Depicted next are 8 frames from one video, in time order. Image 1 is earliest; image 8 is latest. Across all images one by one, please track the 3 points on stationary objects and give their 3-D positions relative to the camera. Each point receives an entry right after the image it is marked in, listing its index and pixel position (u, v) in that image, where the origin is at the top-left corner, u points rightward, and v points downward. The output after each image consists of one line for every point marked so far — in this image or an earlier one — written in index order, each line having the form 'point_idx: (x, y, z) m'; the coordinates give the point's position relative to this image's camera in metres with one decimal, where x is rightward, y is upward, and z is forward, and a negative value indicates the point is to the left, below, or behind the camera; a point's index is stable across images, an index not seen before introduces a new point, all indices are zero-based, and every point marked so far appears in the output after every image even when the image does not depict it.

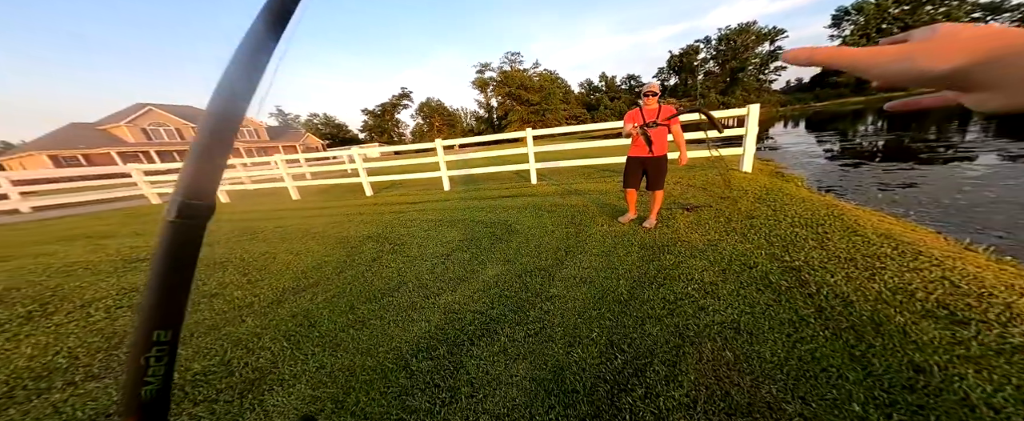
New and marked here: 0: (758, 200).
0: (+3.9, +0.2, +4.7) m
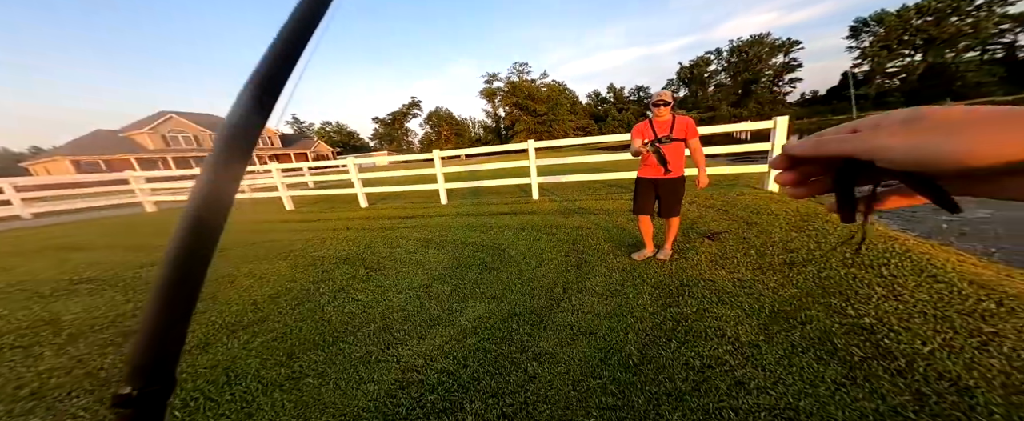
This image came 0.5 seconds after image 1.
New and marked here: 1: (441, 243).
0: (+3.9, -0.2, +4.0) m
1: (-1.2, -0.5, +4.7) m
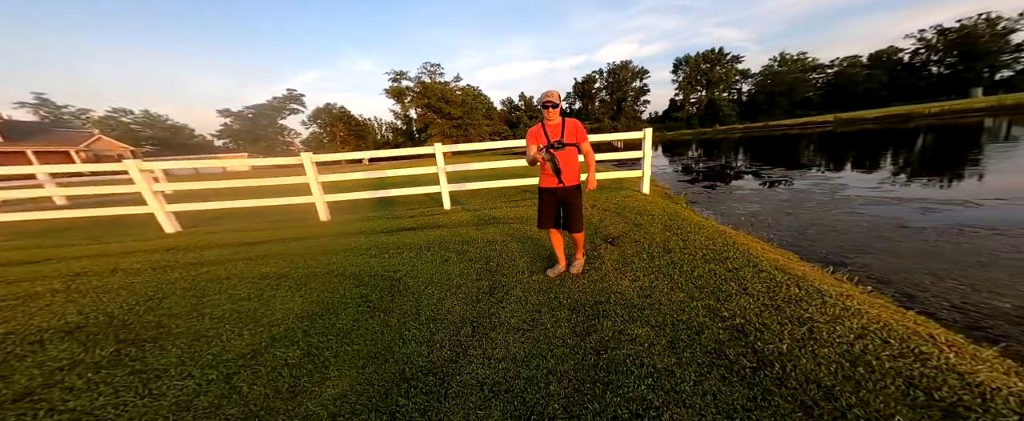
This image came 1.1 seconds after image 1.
0: (+2.3, -0.3, +4.6) m
1: (-2.7, -0.9, +3.4) m
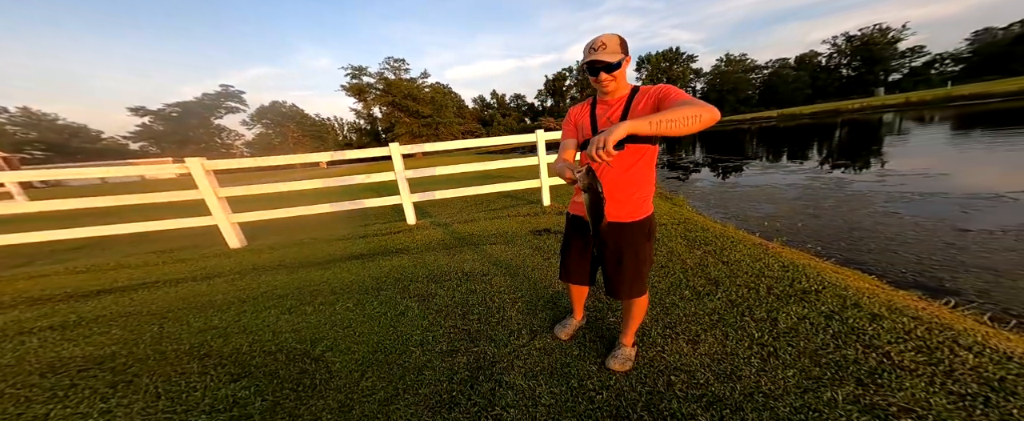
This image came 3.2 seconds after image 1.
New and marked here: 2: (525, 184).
0: (+2.2, -0.4, +3.6) m
1: (-2.7, -1.2, +1.9) m
2: (+0.2, +0.4, +4.8) m
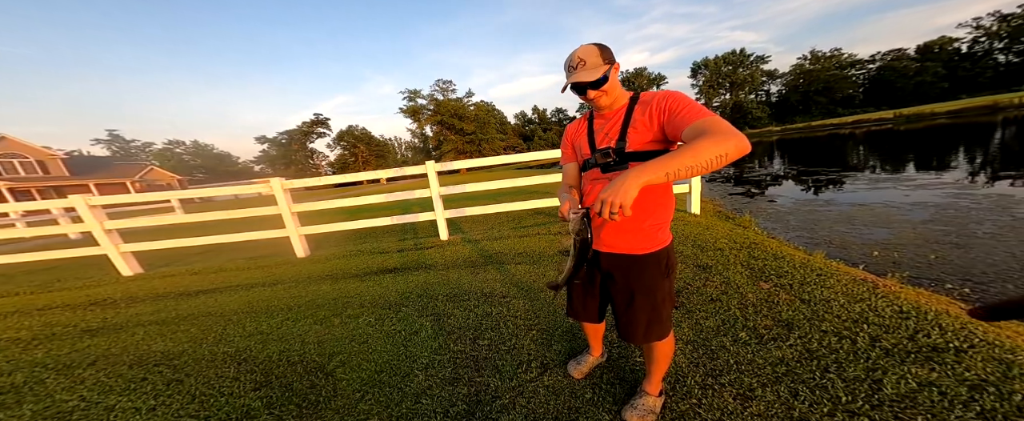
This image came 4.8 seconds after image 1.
0: (+2.4, -0.6, +2.9) m
1: (-2.7, -1.3, +2.2) m
2: (+0.8, +0.2, +4.6) m
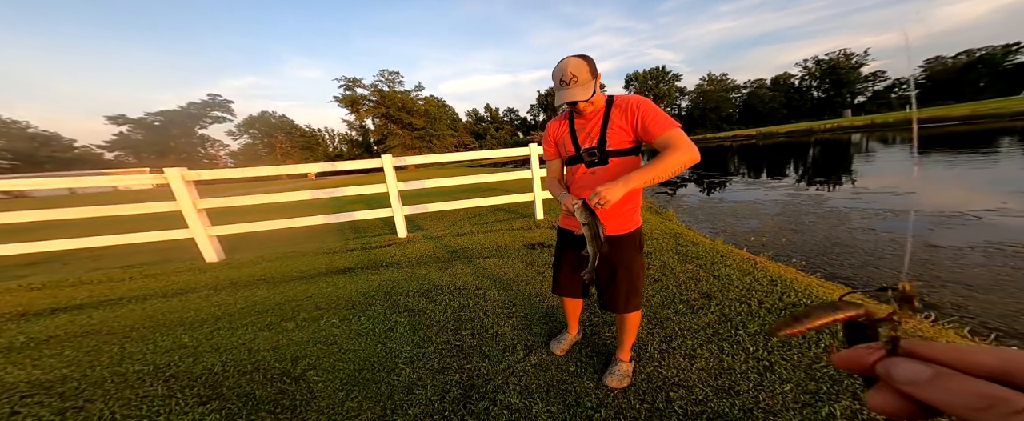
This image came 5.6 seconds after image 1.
0: (+2.1, -0.6, +3.6) m
1: (-2.7, -1.2, +1.8) m
2: (+0.1, +0.2, +4.9) m
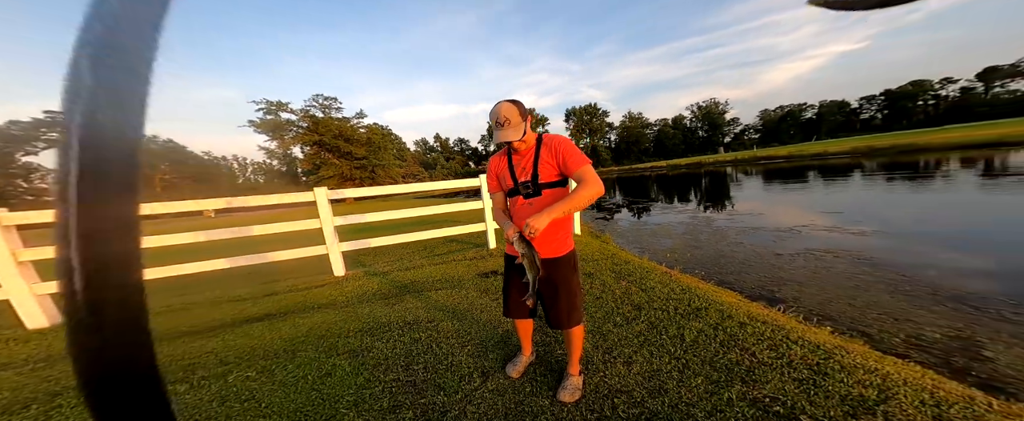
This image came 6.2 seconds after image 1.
0: (+1.4, -0.9, +4.0) m
1: (-2.9, -1.5, +1.3) m
2: (-0.8, -0.3, +5.0) m
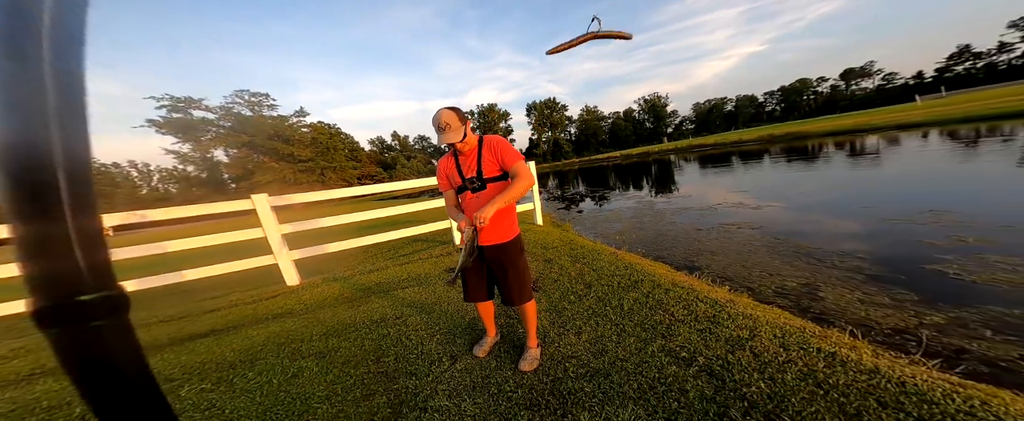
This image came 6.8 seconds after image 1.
0: (+0.9, -0.7, +4.4) m
1: (-3.1, -1.6, +1.3) m
2: (-1.4, -0.2, +5.1) m
